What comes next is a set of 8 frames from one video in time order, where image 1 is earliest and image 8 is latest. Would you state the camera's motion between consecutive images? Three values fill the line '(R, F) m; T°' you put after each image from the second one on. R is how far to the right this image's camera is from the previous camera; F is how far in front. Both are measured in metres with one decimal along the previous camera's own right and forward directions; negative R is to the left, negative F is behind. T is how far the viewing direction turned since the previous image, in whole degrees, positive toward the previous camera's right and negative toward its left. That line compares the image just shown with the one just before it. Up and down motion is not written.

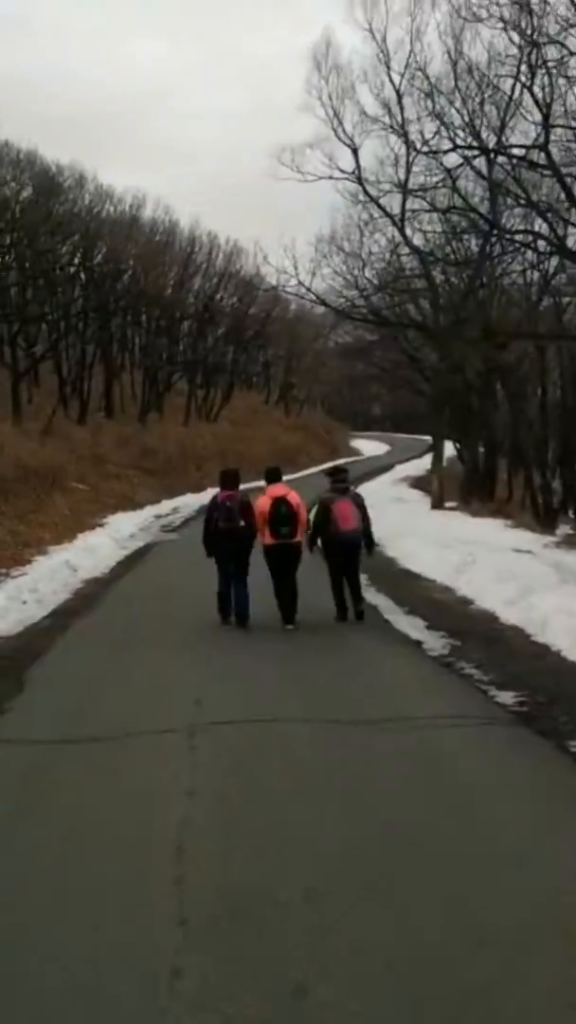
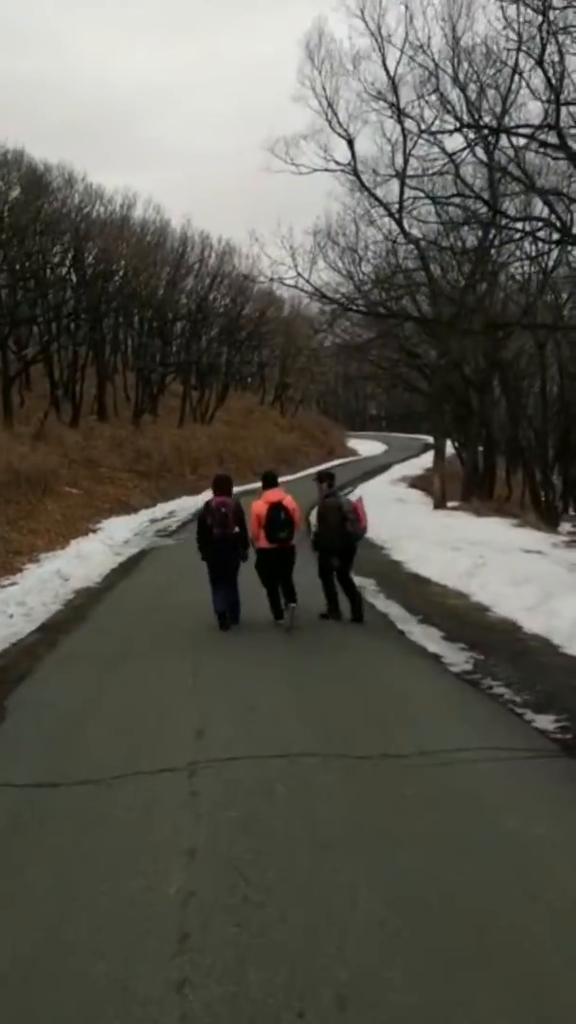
(-0.1, +0.8) m; 0°
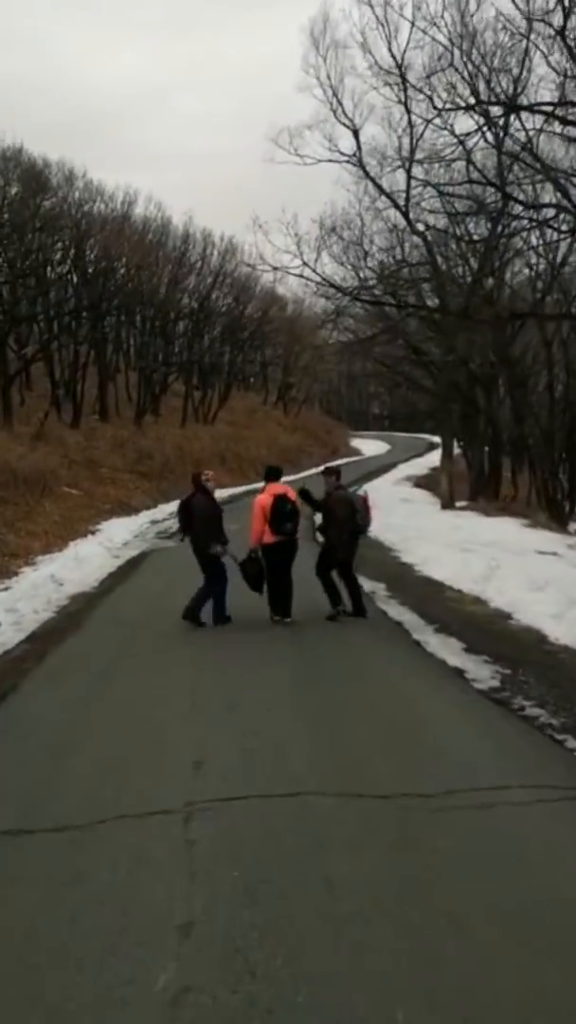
(0.0, +0.8) m; 0°
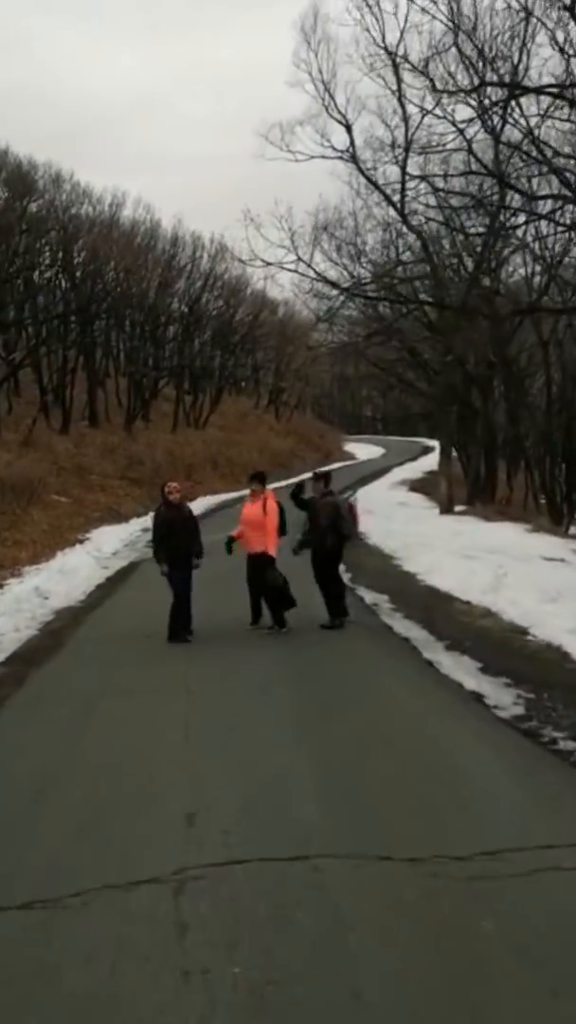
(-0.1, +0.8) m; +1°
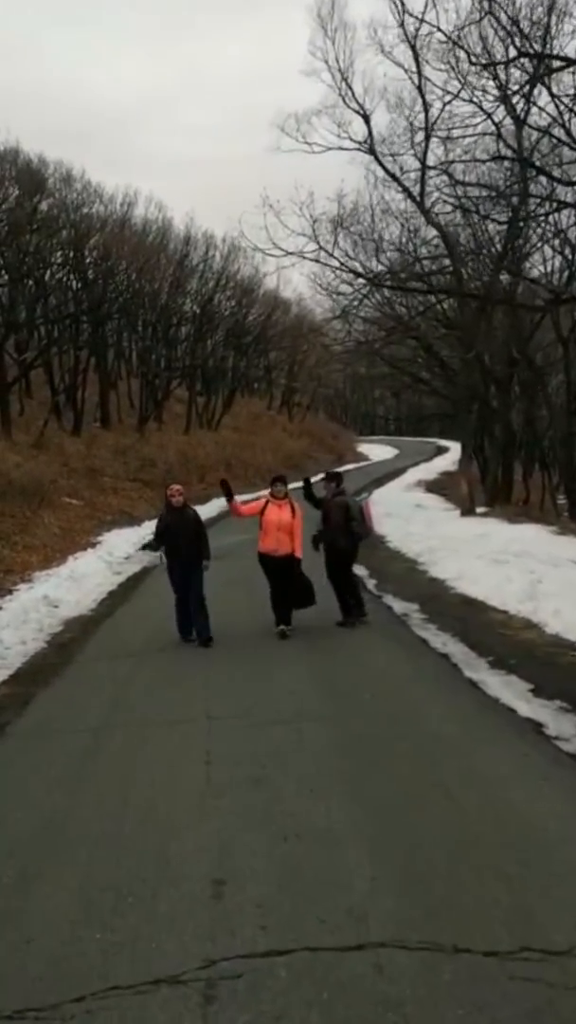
(-0.2, +0.8) m; -1°
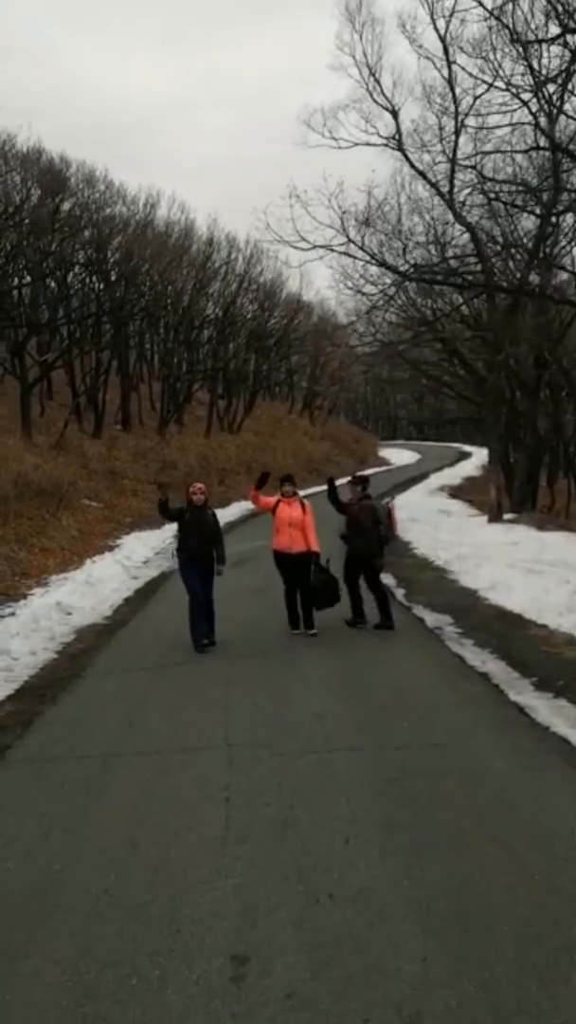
(-0.1, +0.7) m; -1°
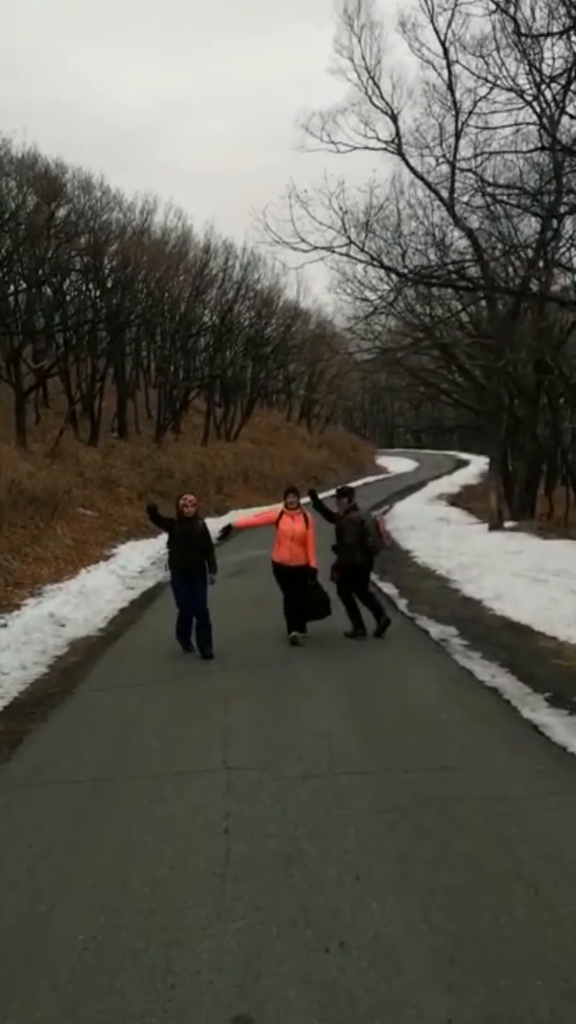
(0.0, +0.4) m; 0°
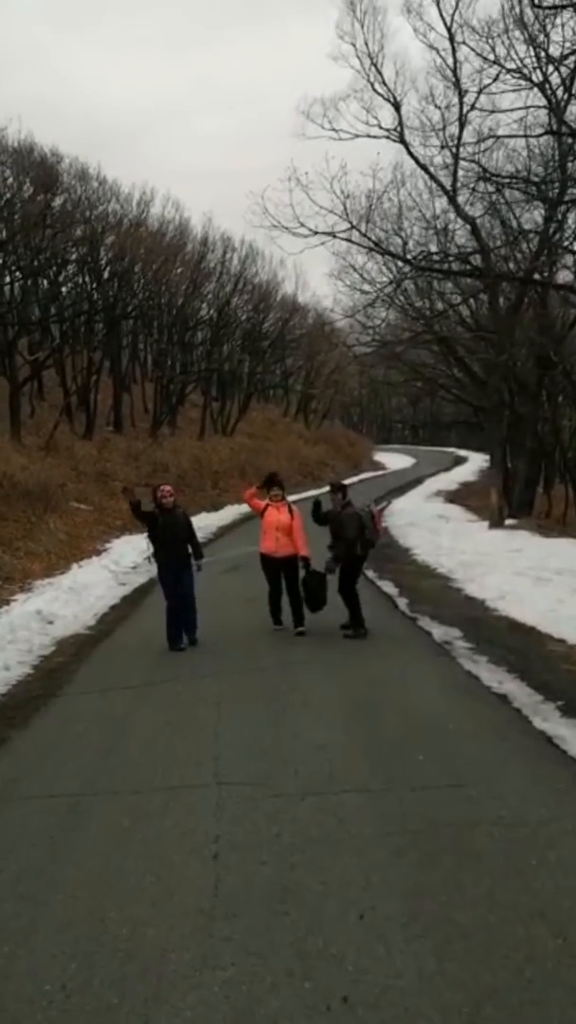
(0.0, +0.5) m; 0°
